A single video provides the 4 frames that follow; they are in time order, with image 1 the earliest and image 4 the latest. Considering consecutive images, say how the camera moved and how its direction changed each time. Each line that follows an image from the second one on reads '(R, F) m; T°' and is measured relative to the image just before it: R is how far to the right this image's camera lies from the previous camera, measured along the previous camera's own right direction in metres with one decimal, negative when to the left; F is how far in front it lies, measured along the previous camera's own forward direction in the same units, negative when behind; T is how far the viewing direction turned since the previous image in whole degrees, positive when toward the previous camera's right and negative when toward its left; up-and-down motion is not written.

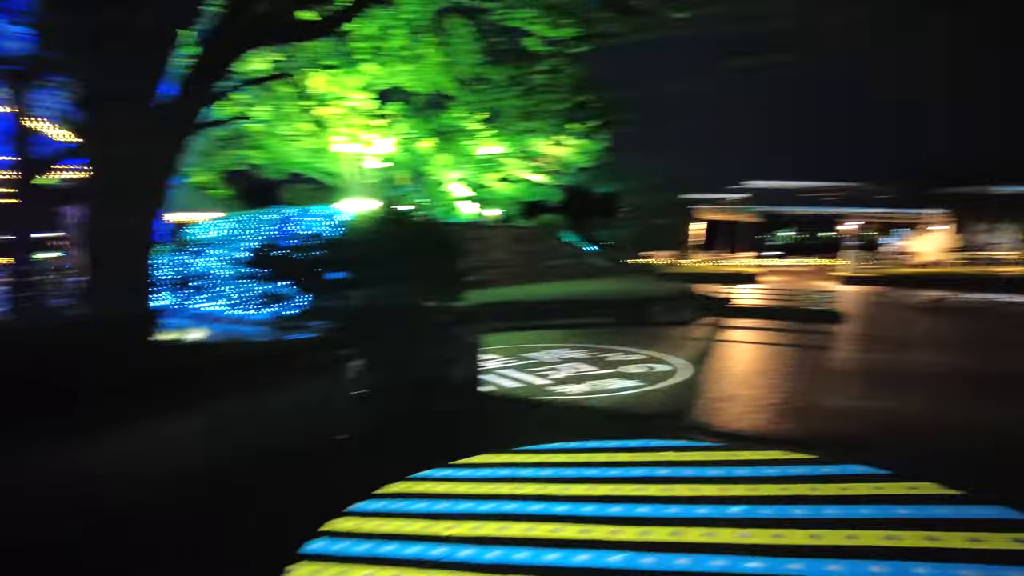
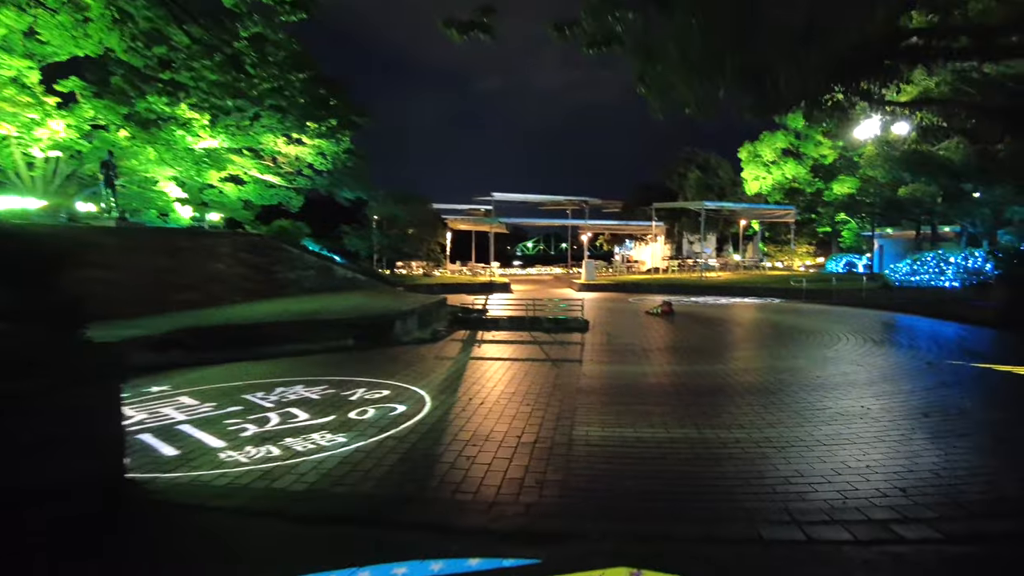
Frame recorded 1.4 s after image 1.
(+0.5, +1.3) m; +21°
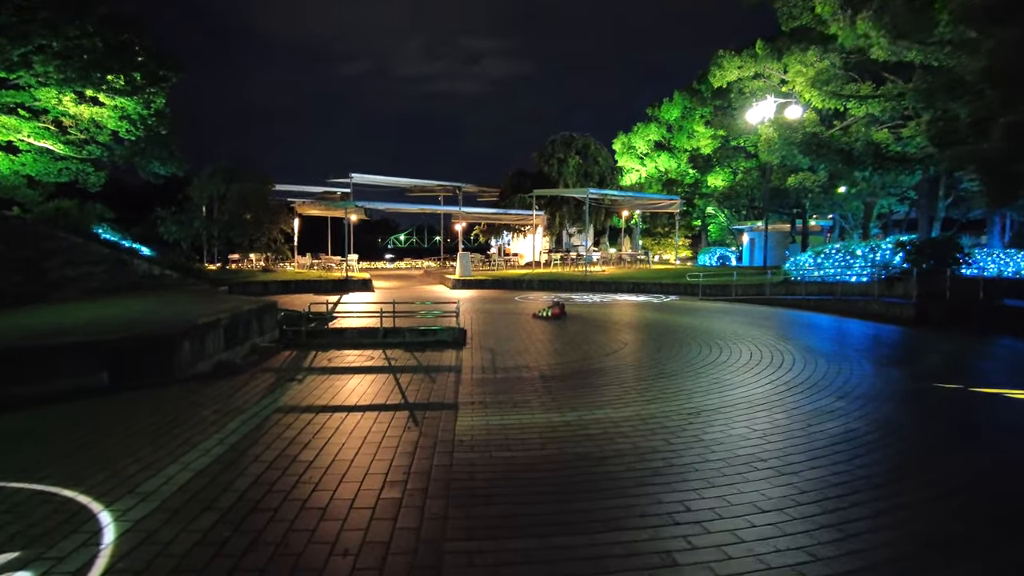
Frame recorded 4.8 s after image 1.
(+0.3, +3.0) m; +11°
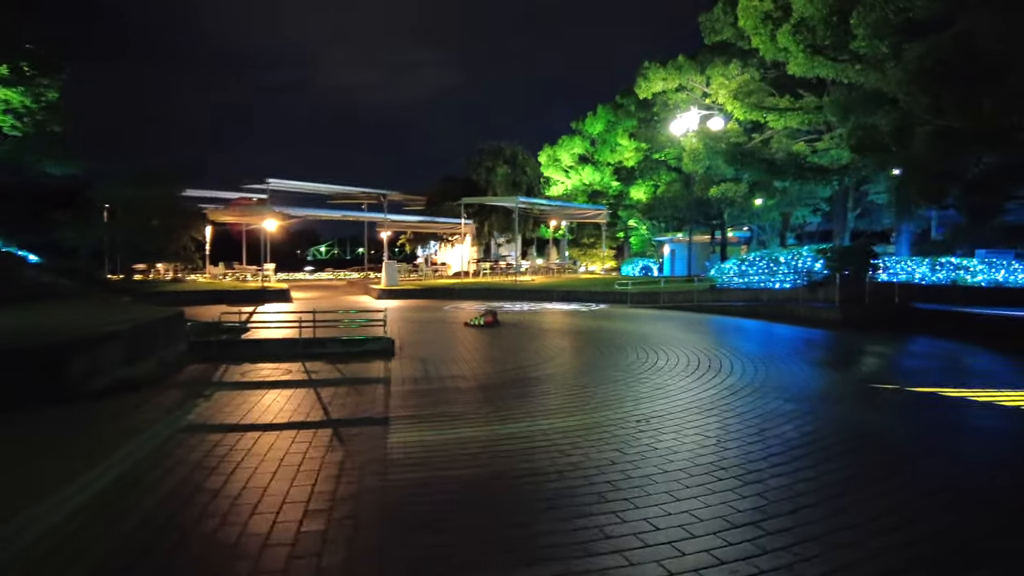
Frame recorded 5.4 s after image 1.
(-0.1, +0.4) m; +6°
